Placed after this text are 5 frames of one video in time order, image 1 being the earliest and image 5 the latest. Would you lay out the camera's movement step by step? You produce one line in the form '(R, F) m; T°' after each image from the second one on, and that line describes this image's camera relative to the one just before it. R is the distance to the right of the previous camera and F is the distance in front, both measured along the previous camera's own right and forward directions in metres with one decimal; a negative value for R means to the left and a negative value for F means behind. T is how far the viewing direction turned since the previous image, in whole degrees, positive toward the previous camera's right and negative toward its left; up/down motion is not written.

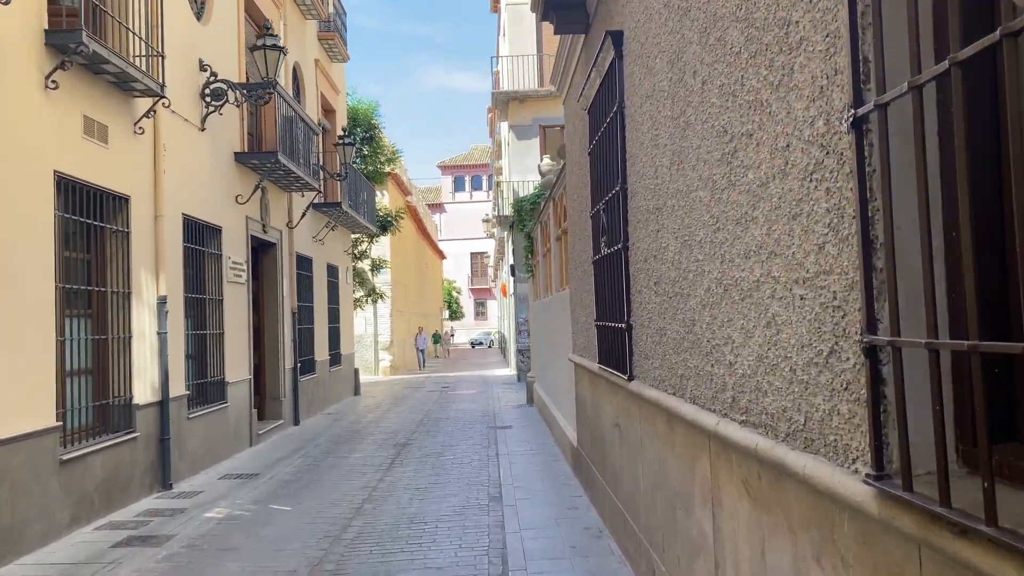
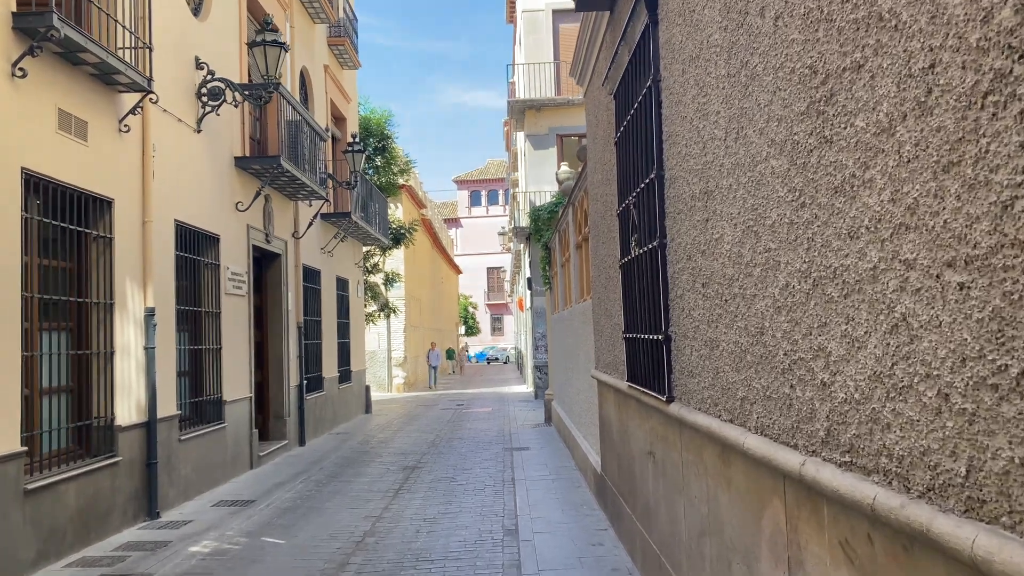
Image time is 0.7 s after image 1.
(0.0, +0.7) m; -1°
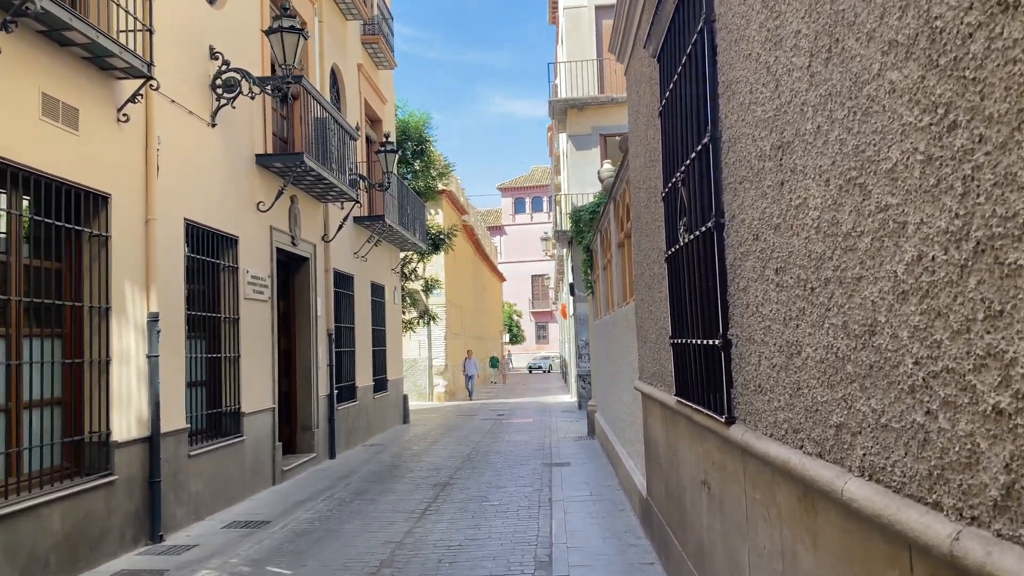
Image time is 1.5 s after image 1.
(+0.1, +0.8) m; -3°
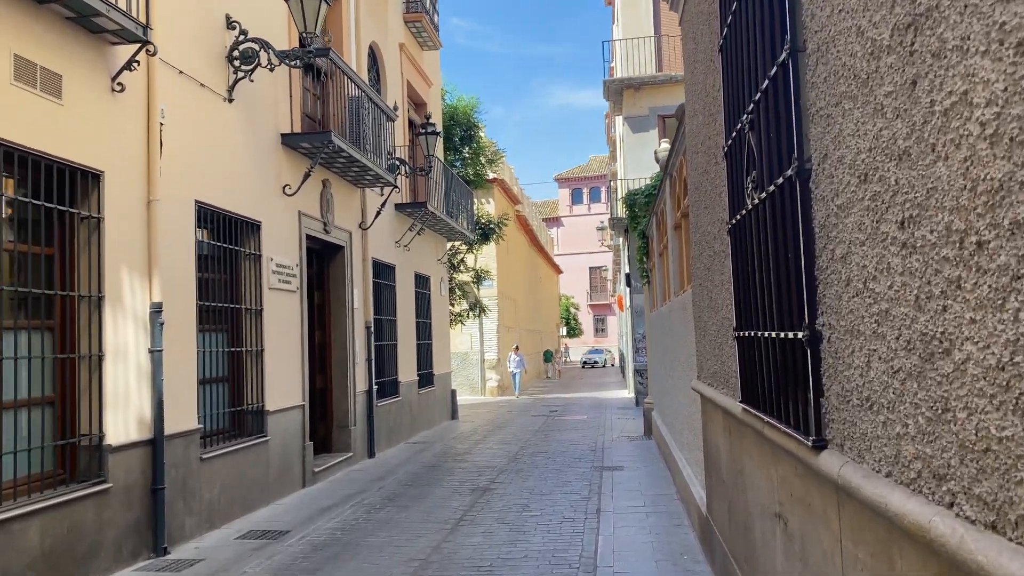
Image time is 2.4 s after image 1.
(+0.2, +0.9) m; -4°
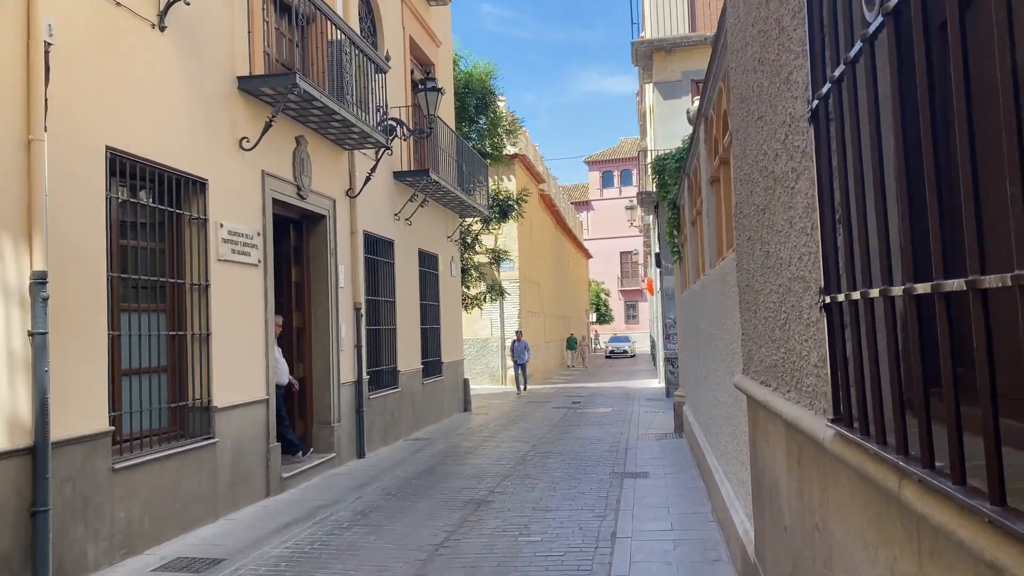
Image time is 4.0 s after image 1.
(+0.3, +1.6) m; -2°
